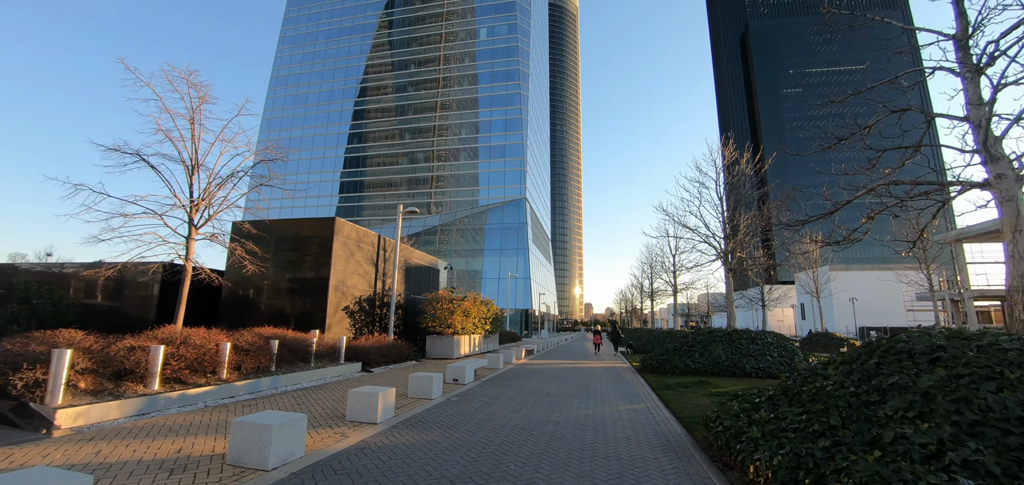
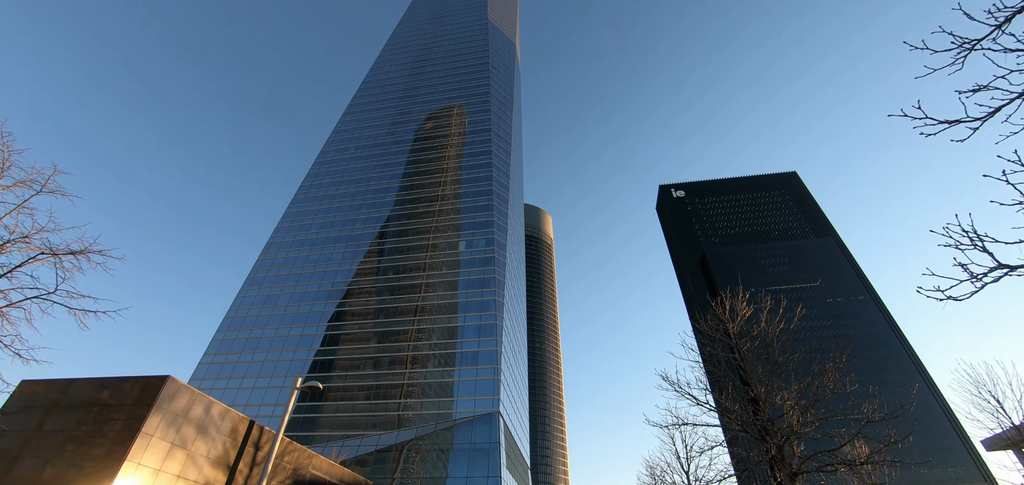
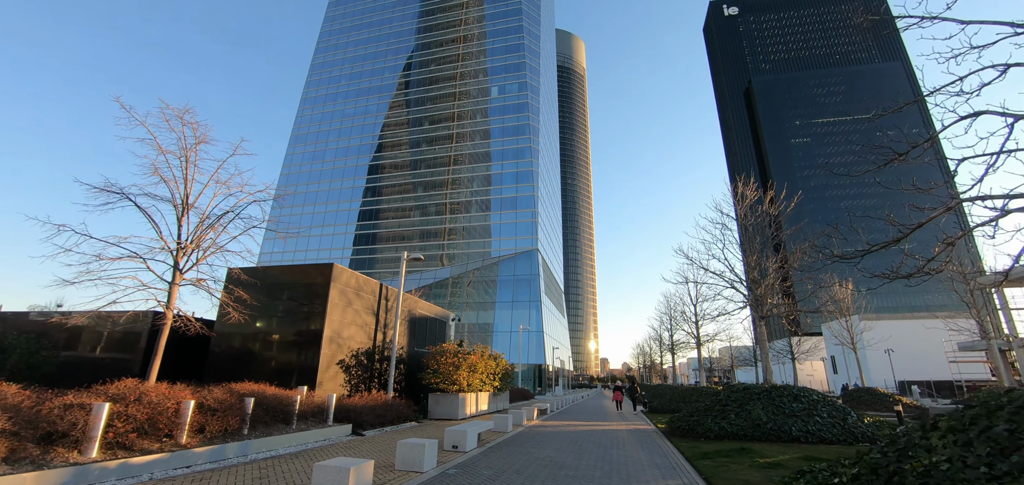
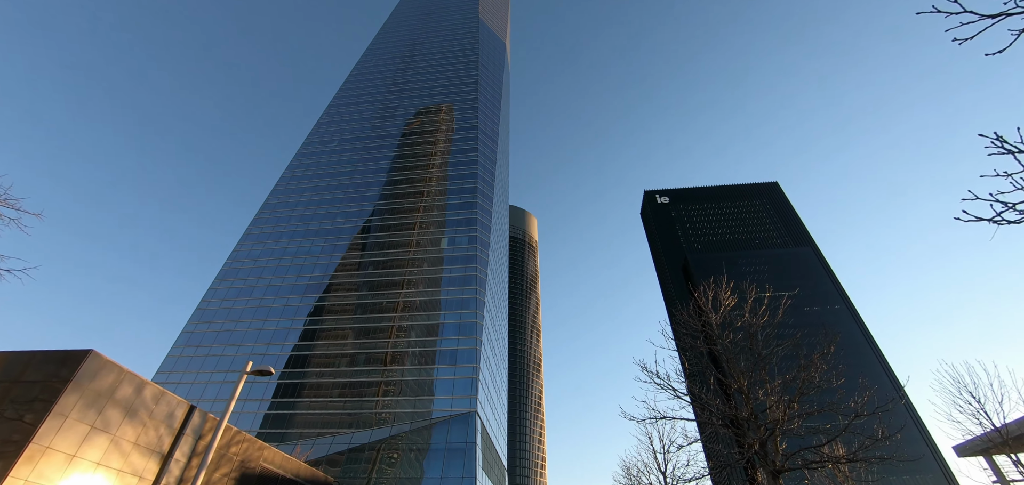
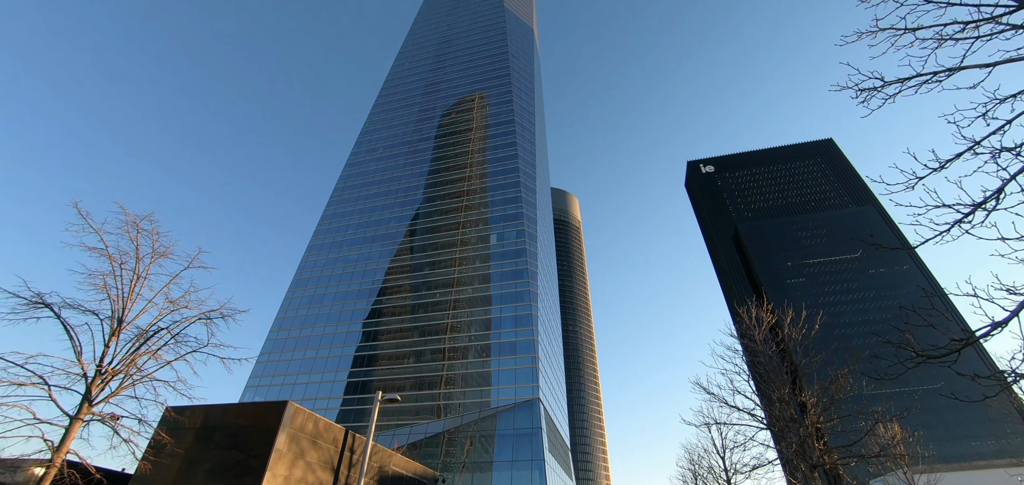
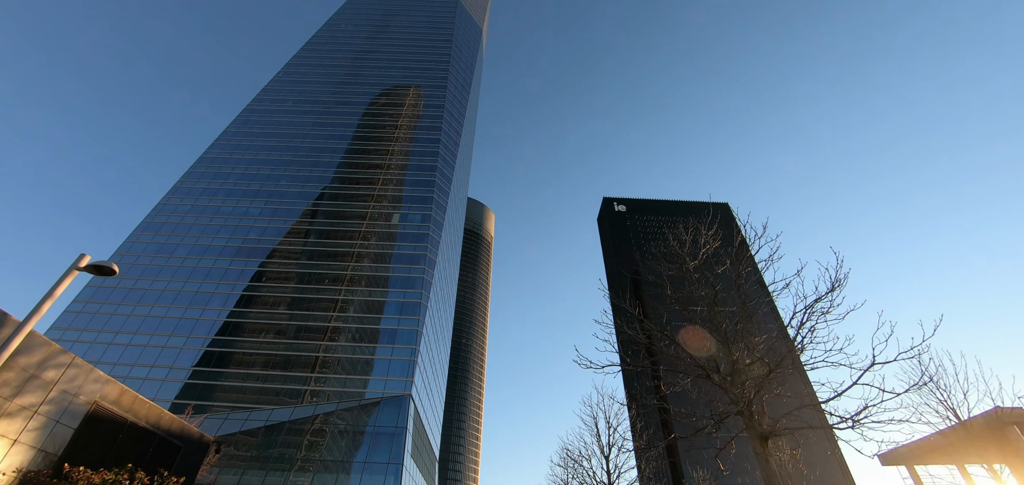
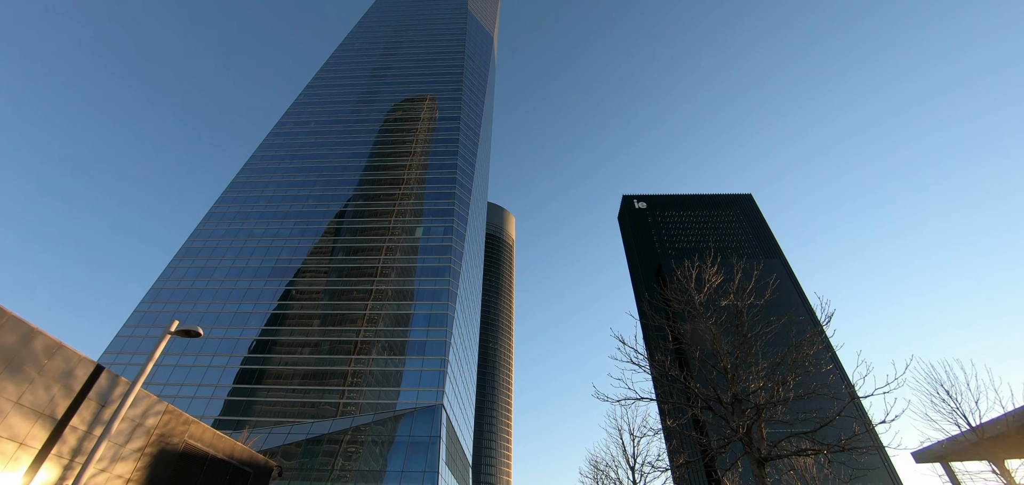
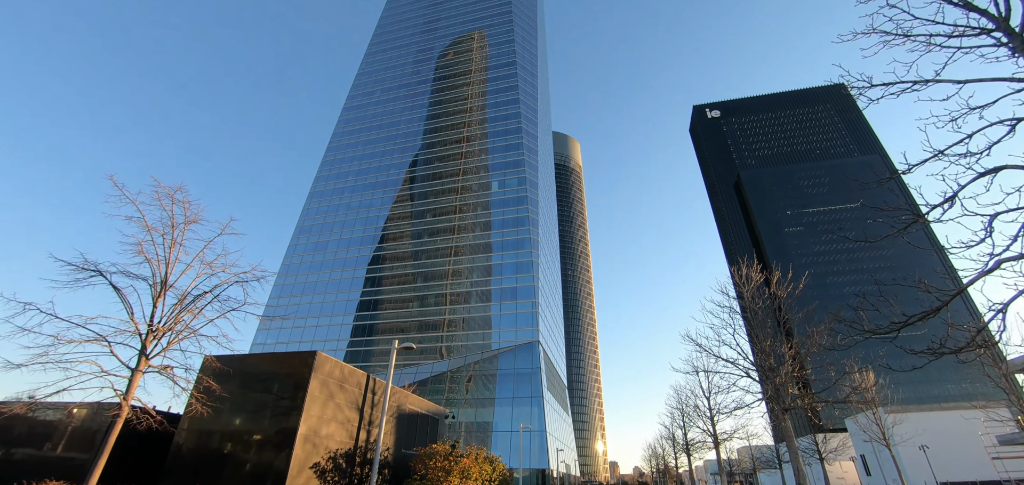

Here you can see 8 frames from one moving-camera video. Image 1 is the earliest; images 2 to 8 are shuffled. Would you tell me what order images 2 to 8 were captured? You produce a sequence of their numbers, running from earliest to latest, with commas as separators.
3, 8, 5, 2, 4, 7, 6
